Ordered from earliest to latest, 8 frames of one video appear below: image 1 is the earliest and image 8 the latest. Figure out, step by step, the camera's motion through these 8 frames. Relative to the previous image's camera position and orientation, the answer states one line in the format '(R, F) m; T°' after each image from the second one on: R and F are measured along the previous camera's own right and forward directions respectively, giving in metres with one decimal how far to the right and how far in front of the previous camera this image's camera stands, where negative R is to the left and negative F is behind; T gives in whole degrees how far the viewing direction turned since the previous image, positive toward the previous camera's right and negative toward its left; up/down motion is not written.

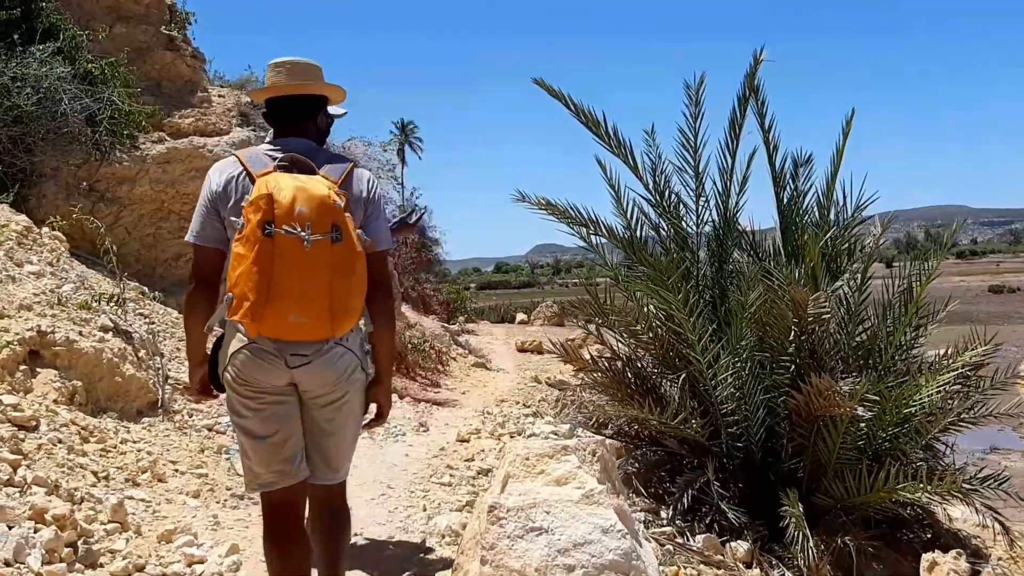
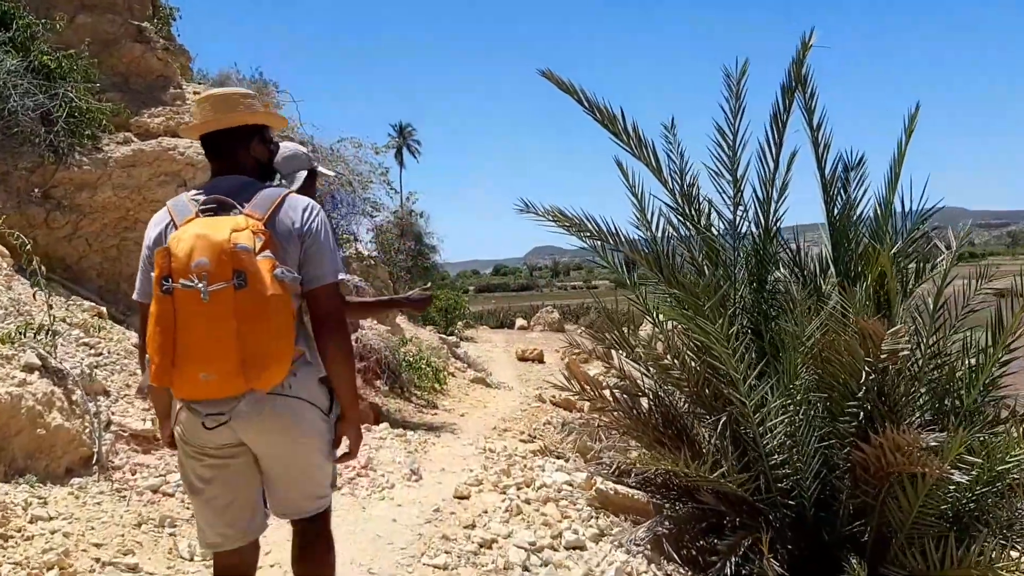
(-0.1, +0.8) m; 0°
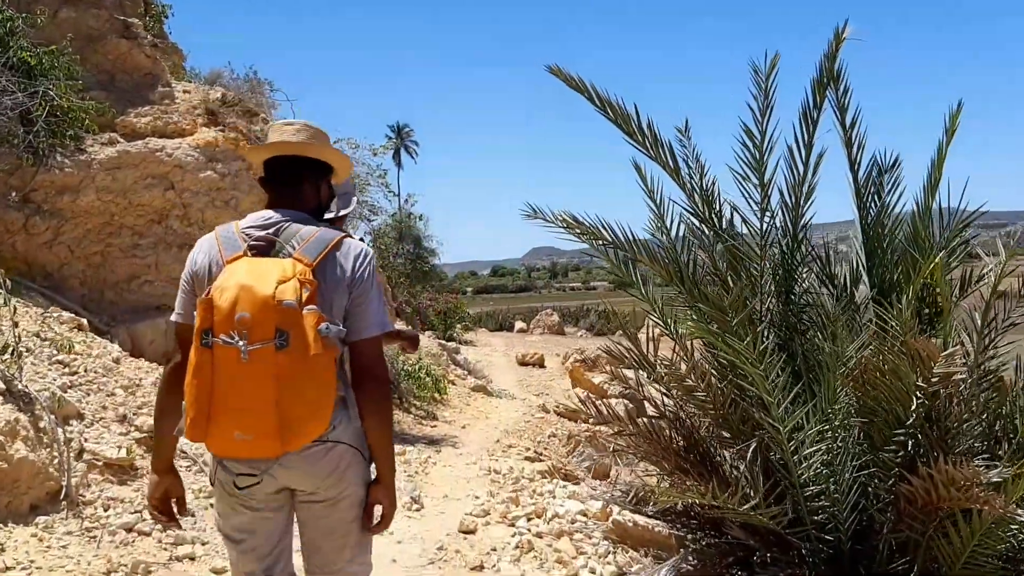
(-0.1, +0.4) m; 0°
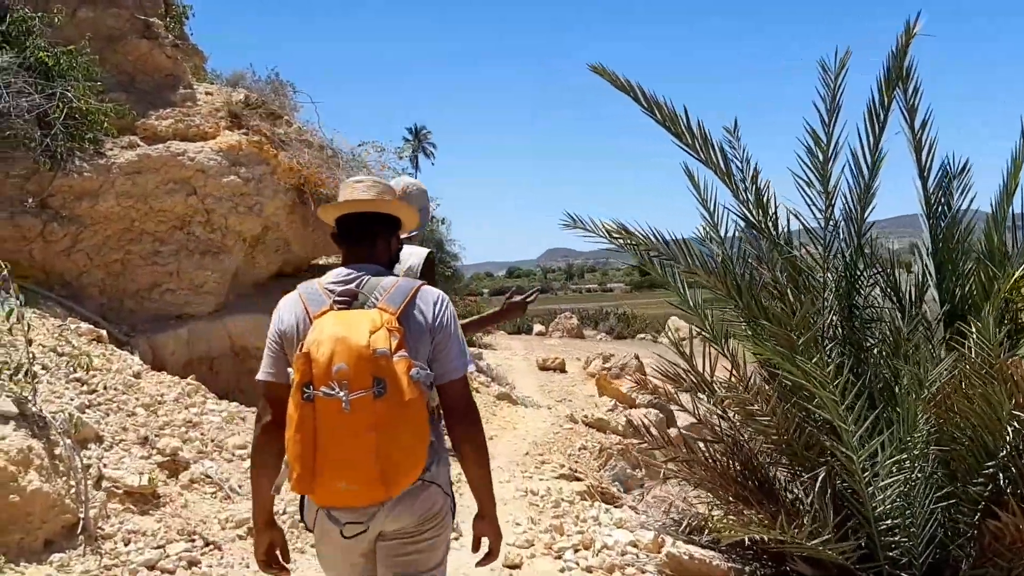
(-0.2, +0.3) m; -1°
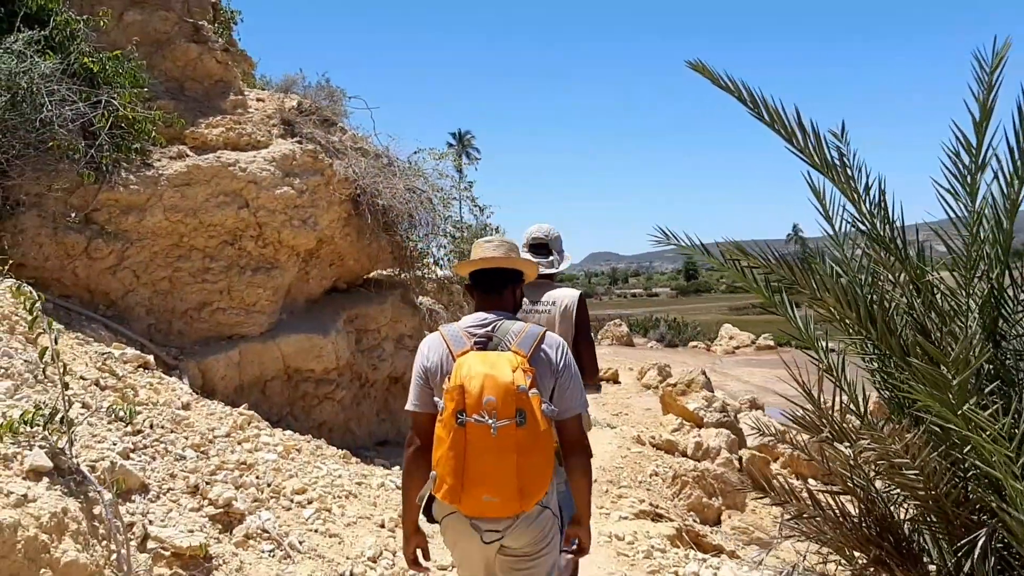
(-0.3, +0.5) m; -3°
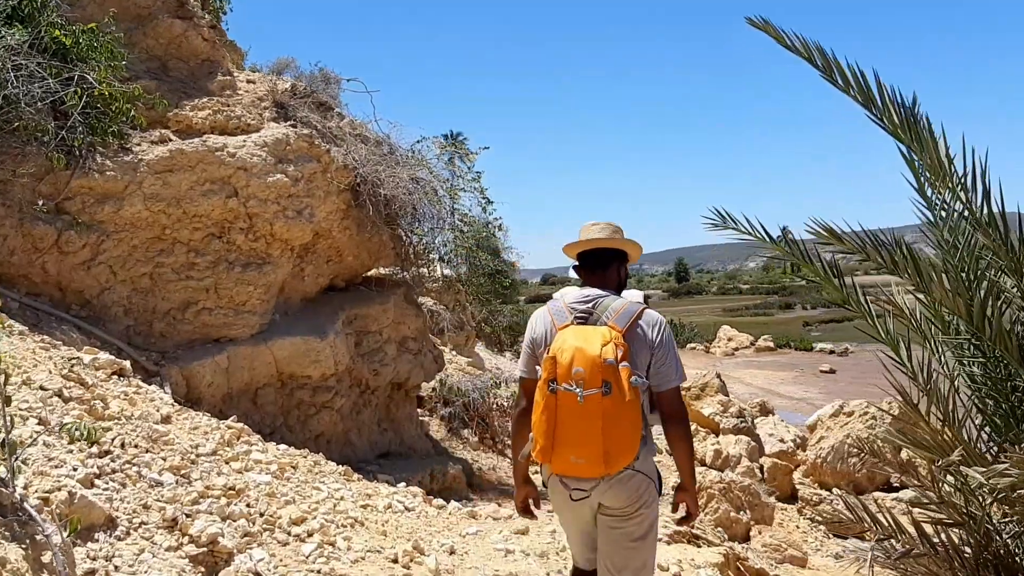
(-0.2, +0.6) m; +1°
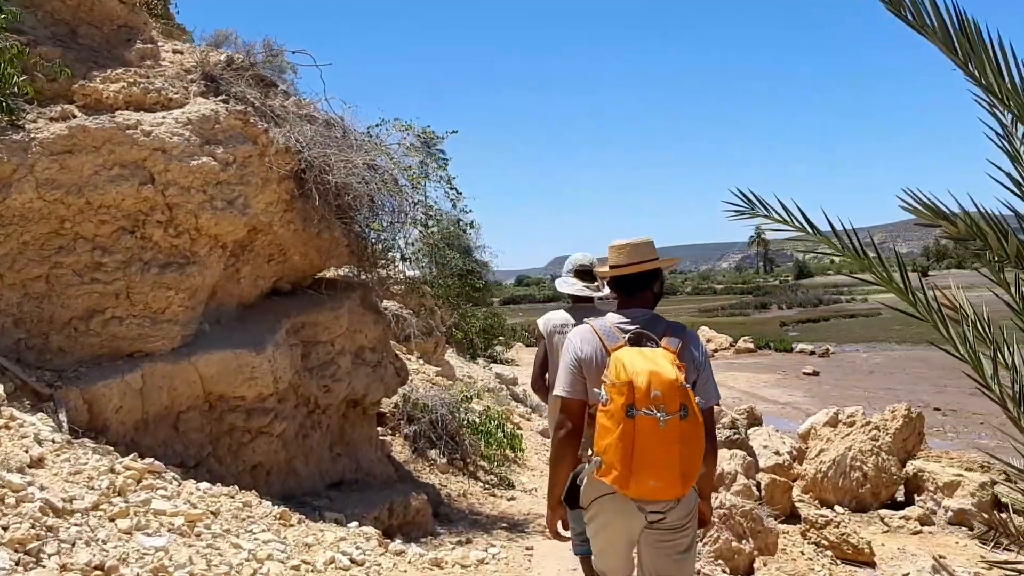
(0.0, +0.9) m; +2°
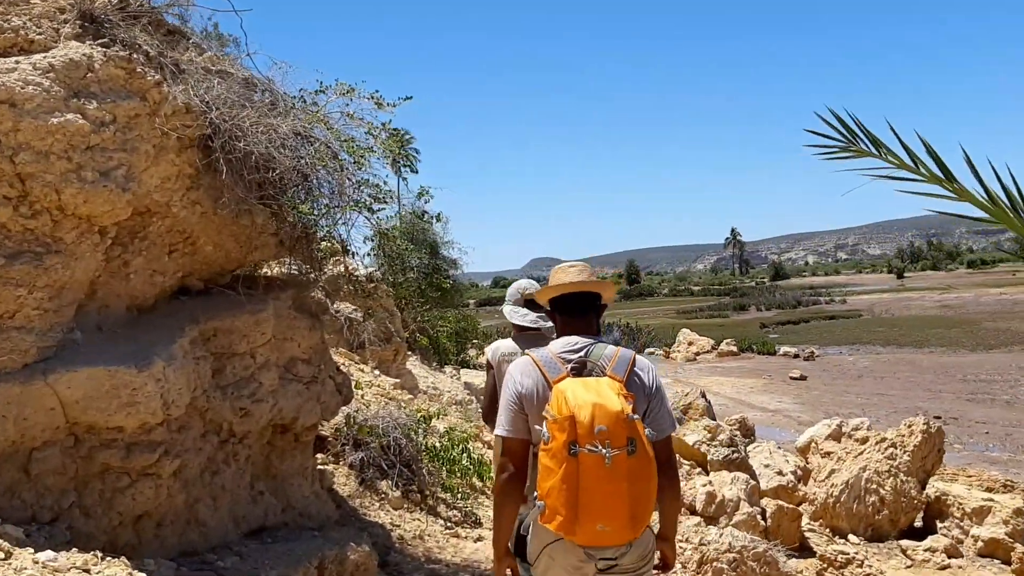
(+0.1, +1.1) m; +2°
